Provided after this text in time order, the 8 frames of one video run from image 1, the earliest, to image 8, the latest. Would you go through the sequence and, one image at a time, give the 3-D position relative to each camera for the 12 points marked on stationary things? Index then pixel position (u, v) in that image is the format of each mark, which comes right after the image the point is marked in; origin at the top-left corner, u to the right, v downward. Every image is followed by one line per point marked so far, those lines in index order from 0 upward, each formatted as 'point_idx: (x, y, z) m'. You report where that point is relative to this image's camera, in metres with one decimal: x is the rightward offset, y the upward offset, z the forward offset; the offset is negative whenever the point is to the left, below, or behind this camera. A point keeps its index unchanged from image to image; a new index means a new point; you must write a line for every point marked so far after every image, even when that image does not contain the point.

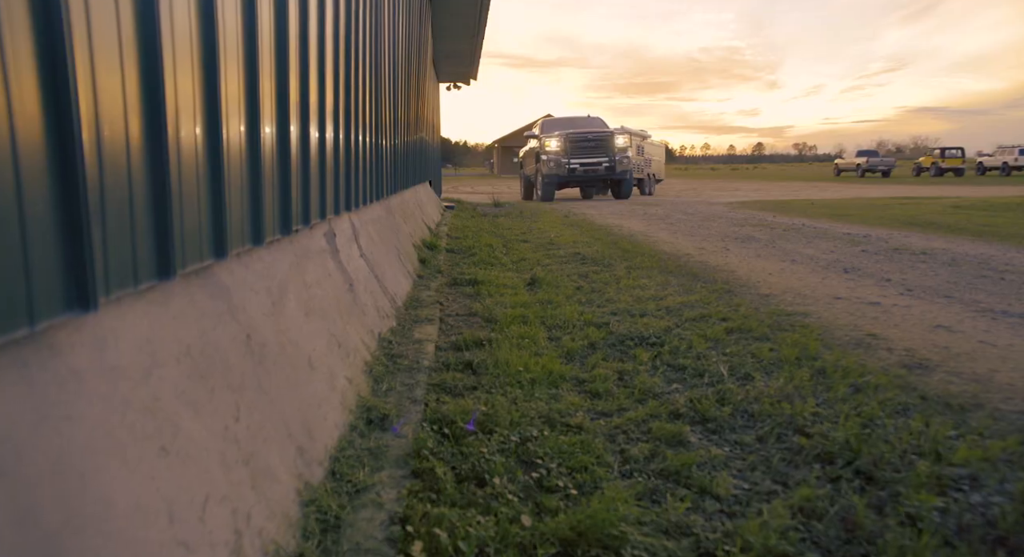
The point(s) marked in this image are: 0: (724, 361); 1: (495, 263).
0: (+0.9, -0.3, +2.9) m
1: (-0.2, +0.1, +6.6) m
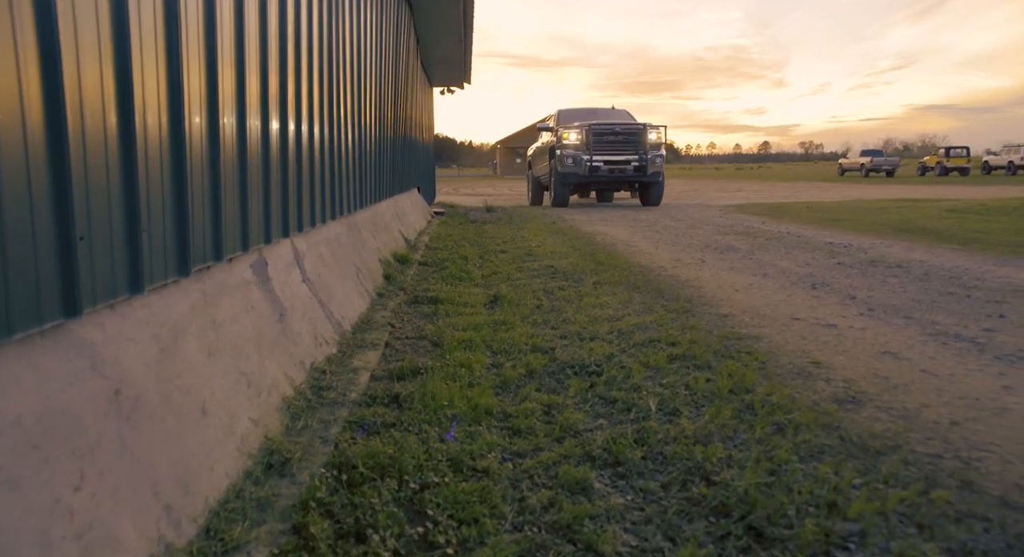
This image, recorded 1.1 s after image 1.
0: (+0.6, -0.5, +2.8) m
1: (-0.5, 0.0, +6.5) m
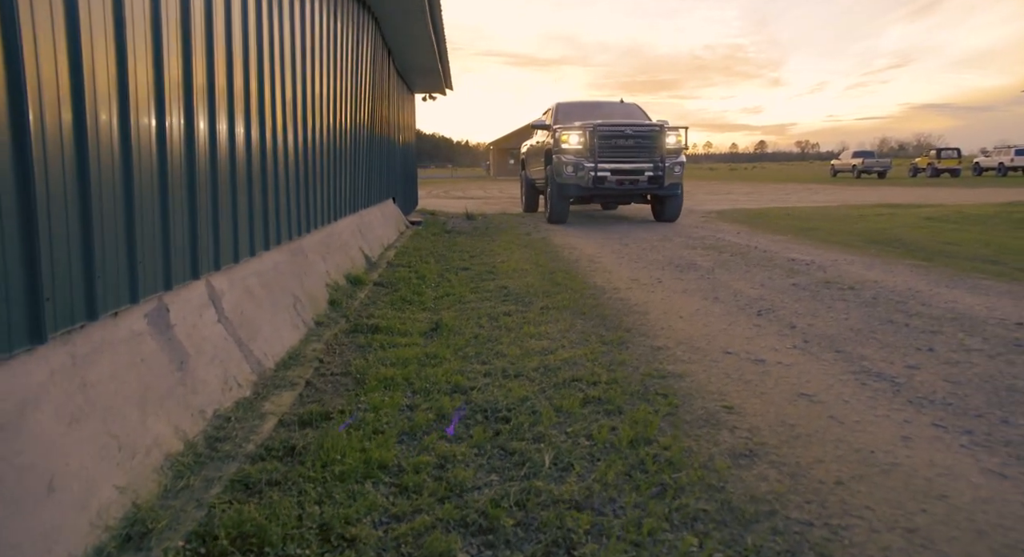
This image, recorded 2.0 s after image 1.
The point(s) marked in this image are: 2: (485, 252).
0: (+0.2, -0.7, +2.8) m
1: (-0.9, -0.2, +6.5) m
2: (-0.5, +0.5, +11.9) m
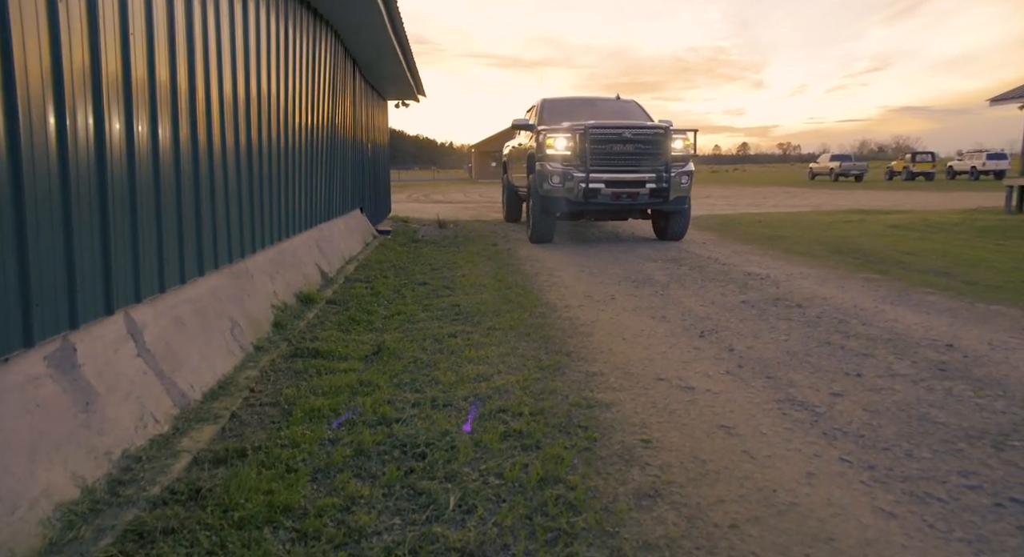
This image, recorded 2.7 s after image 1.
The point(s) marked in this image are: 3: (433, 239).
0: (-0.2, -0.8, +2.8) m
1: (-1.4, -0.4, +6.5) m
2: (-1.1, +0.2, +11.9) m
3: (-2.0, +1.0, +17.9) m
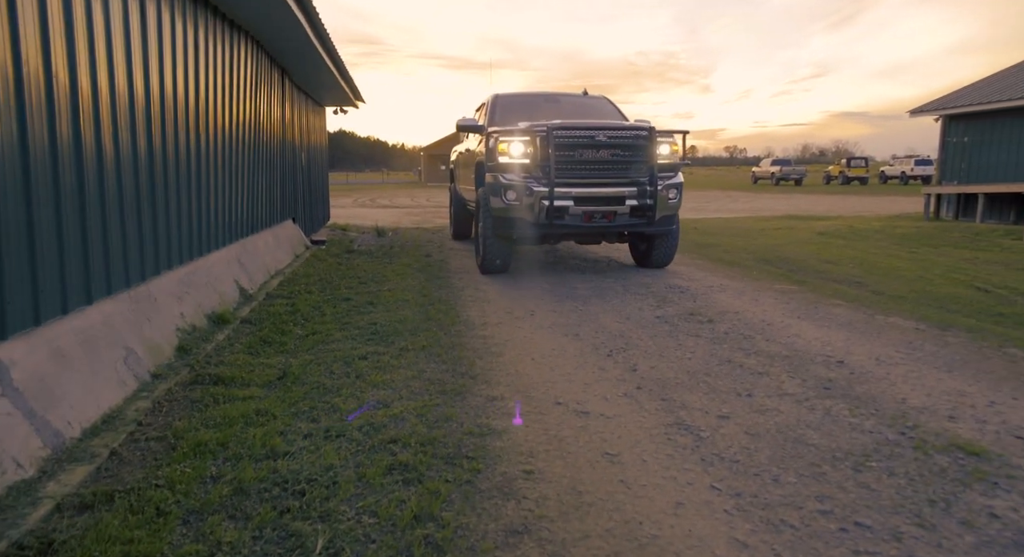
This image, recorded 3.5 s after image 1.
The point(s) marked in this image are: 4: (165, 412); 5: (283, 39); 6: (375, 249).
0: (-0.7, -1.0, +2.8) m
1: (-2.2, -0.6, +6.3) m
2: (-2.3, 0.0, +11.8) m
3: (-3.6, +0.7, +17.7) m
4: (-2.1, -0.8, +4.3) m
5: (-3.7, +3.9, +11.5) m
6: (-3.5, +0.7, +17.8) m
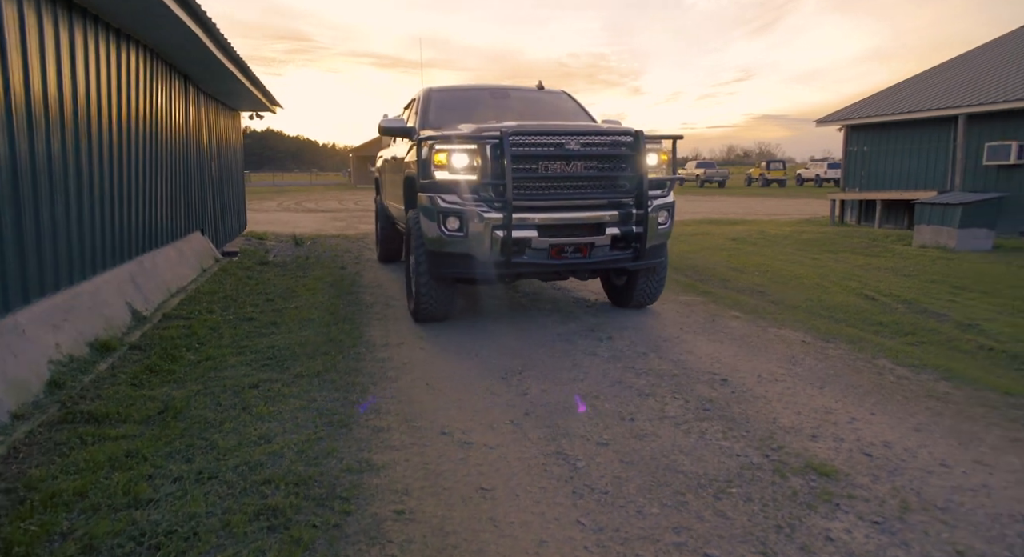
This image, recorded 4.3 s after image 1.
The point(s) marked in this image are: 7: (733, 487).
0: (-1.2, -1.2, +2.7) m
1: (-3.1, -0.8, +6.1) m
2: (-3.7, -0.2, +11.5) m
3: (-5.7, +0.4, +17.2) m
4: (-2.8, -1.0, +4.1) m
5: (-5.2, +3.6, +11.1) m
6: (-5.5, +0.4, +17.4) m
7: (+1.1, -1.0, +3.4) m
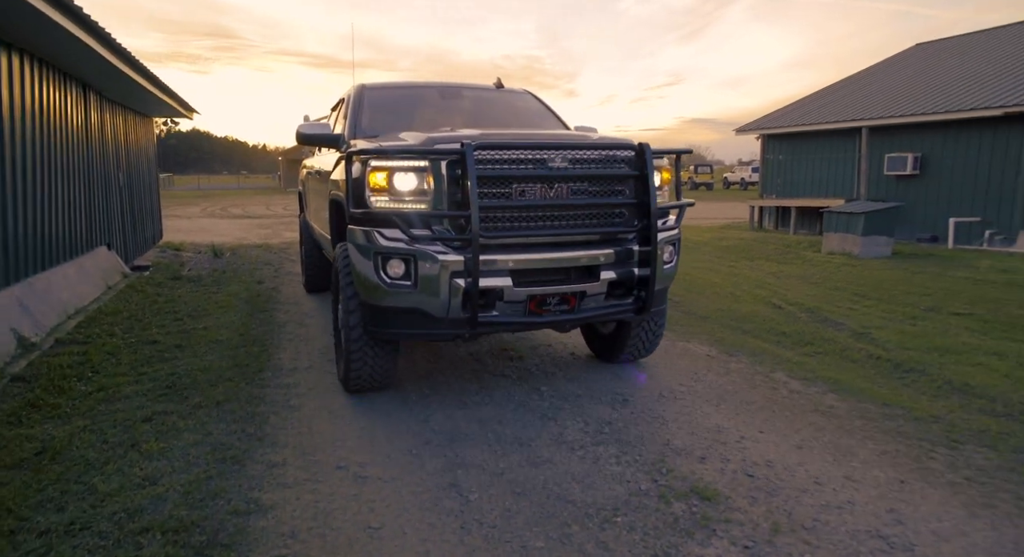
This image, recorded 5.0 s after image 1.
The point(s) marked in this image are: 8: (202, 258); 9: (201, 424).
0: (-1.7, -1.4, +2.6) m
1: (-3.9, -1.0, +5.8) m
2: (-5.0, -0.5, +11.1) m
3: (-7.5, +0.1, +16.6) m
4: (-3.4, -1.3, +3.8) m
5: (-6.5, +3.3, +10.6) m
6: (-7.4, +0.1, +16.8) m
7: (+0.5, -1.2, +3.5) m
8: (-8.7, +0.5, +19.5) m
9: (-2.3, -1.1, +5.3) m
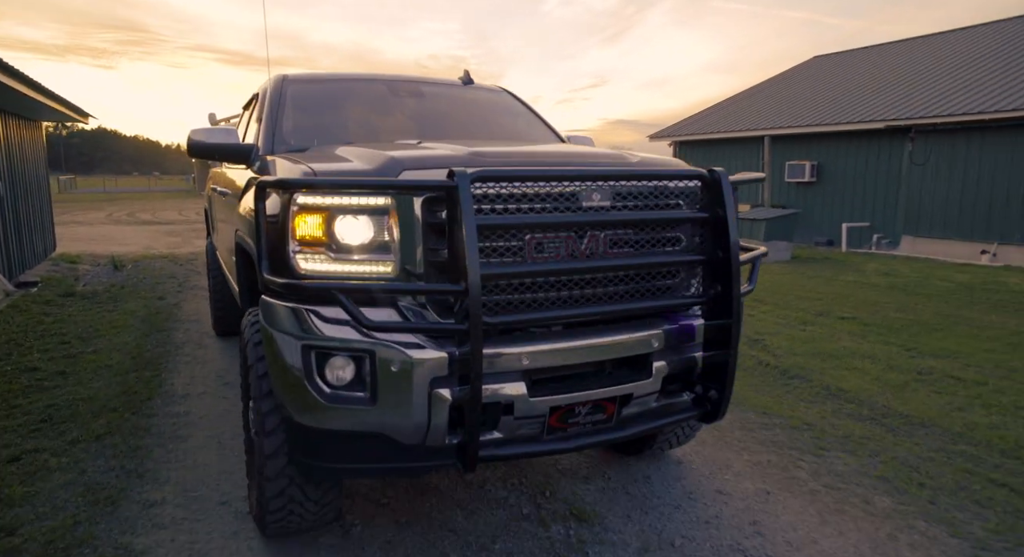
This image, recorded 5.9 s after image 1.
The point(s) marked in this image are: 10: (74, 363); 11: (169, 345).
0: (-2.2, -1.5, +2.4) m
1: (-4.7, -1.3, +5.3) m
2: (-6.4, -0.8, +10.5) m
3: (-9.5, -0.3, +15.8) m
4: (-4.0, -1.5, +3.4) m
5: (-7.9, +3.0, +9.9) m
6: (-9.4, -0.3, +16.0) m
7: (-0.1, -1.3, +3.6) m
8: (-11.0, +0.1, +18.5) m
9: (-3.1, -1.3, +5.0) m
10: (-5.2, -1.0, +8.3) m
11: (-4.7, -0.9, +9.5) m
